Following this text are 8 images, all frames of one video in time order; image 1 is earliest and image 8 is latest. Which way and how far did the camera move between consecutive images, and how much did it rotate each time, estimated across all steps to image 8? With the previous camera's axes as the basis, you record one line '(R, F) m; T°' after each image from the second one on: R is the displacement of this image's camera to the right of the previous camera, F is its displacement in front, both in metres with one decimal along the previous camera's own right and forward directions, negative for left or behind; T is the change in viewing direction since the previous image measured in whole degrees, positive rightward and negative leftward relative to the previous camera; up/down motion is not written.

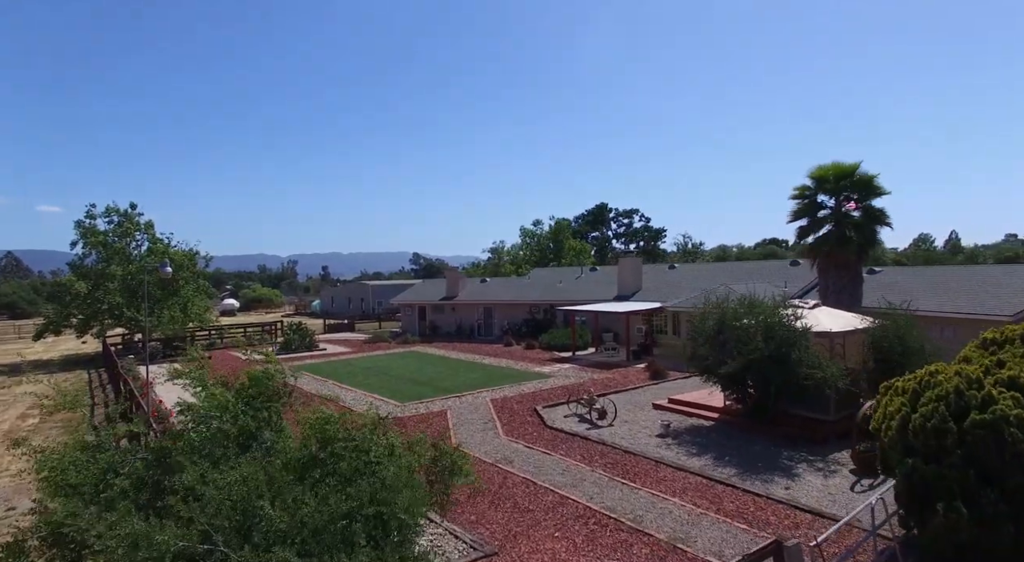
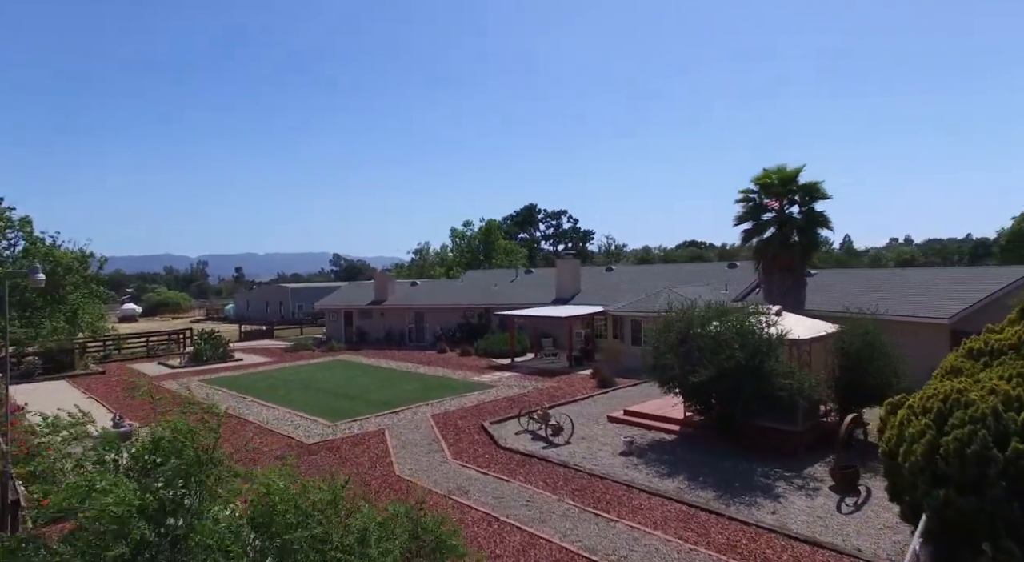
(-0.6, +1.8) m; +7°
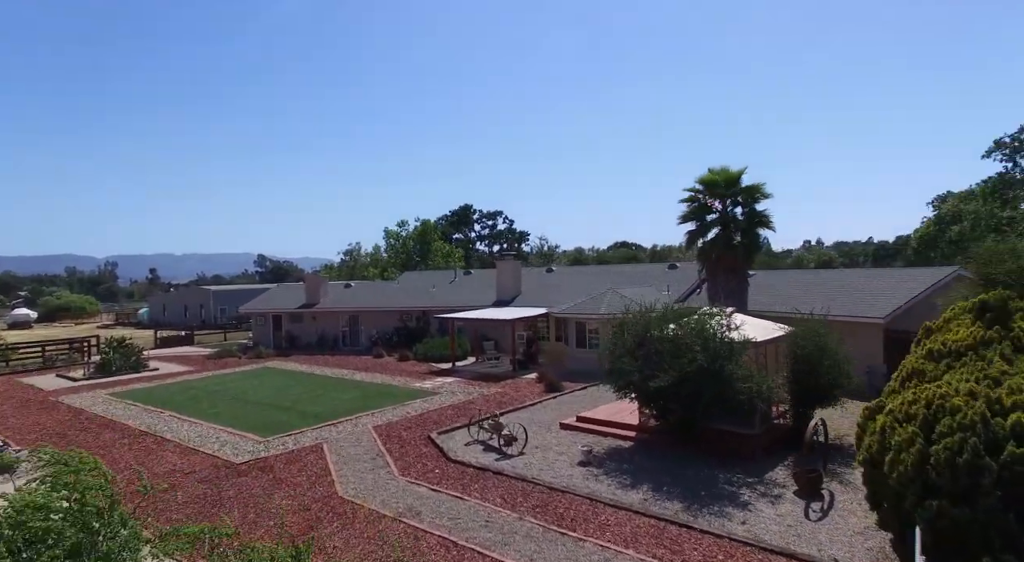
(-0.4, +1.0) m; +6°
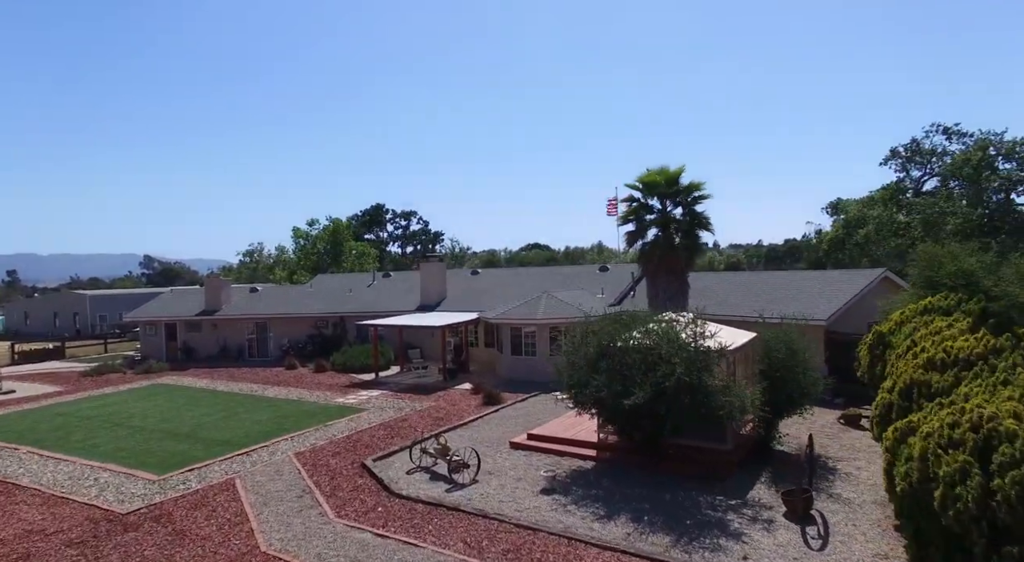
(-0.9, +1.9) m; +8°
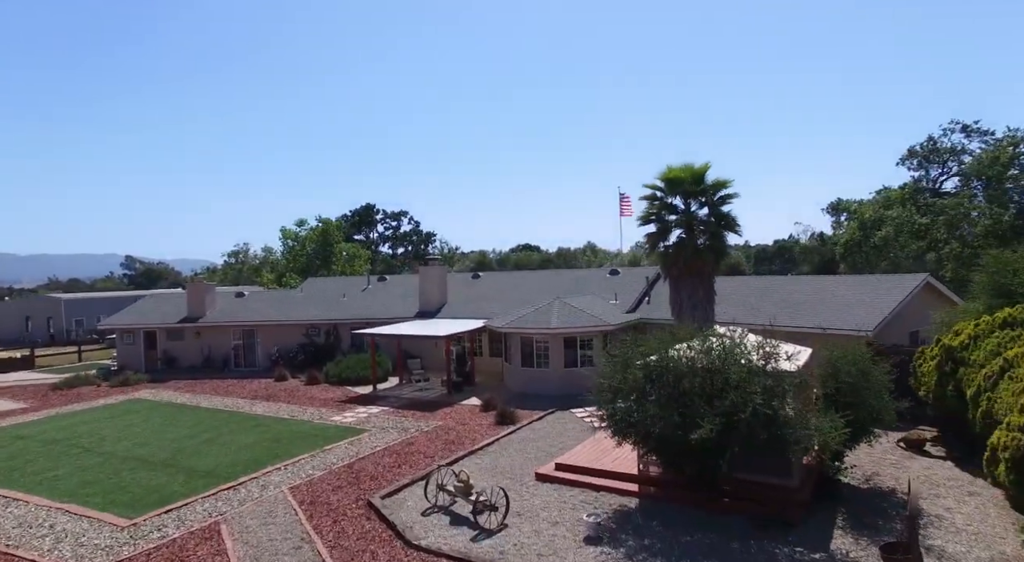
(-0.9, +2.0) m; +1°
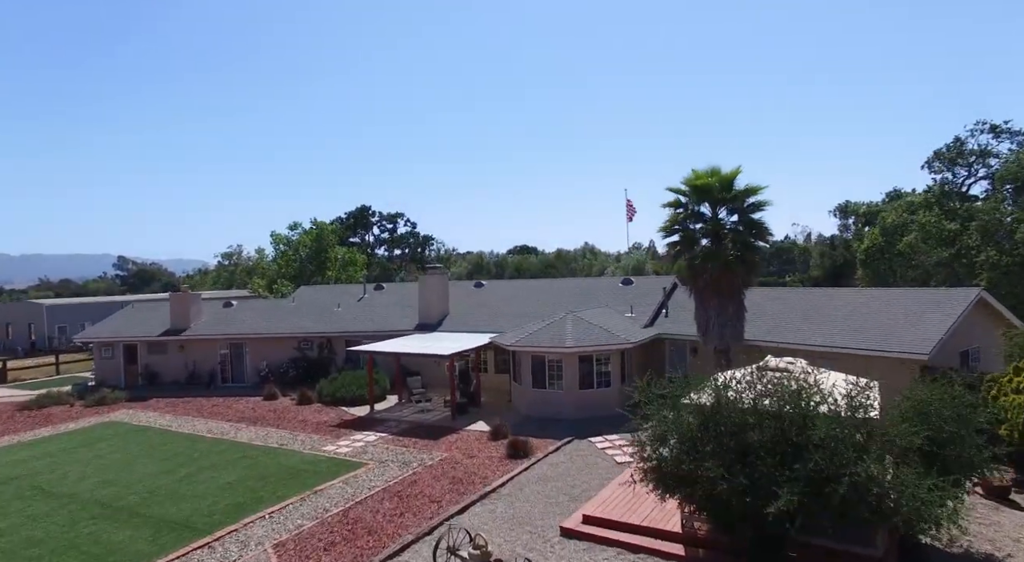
(-0.5, +2.0) m; 0°
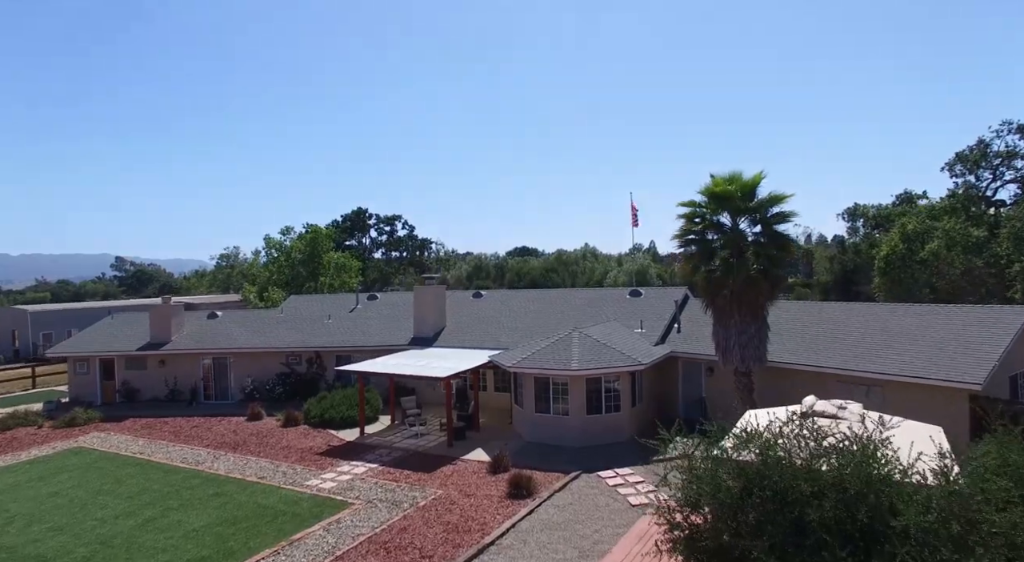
(0.0, +1.8) m; 0°
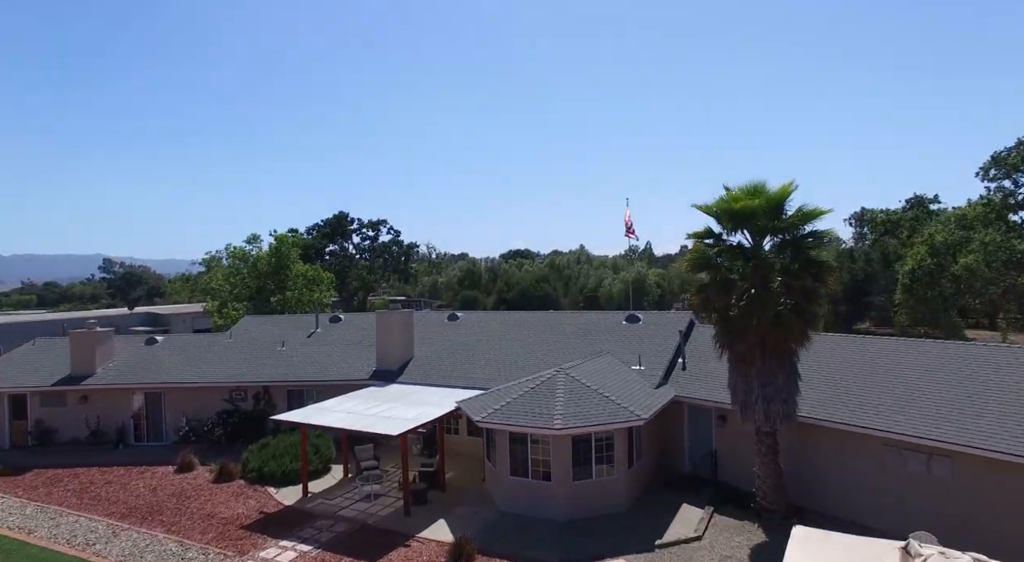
(+0.7, +3.7) m; 0°
